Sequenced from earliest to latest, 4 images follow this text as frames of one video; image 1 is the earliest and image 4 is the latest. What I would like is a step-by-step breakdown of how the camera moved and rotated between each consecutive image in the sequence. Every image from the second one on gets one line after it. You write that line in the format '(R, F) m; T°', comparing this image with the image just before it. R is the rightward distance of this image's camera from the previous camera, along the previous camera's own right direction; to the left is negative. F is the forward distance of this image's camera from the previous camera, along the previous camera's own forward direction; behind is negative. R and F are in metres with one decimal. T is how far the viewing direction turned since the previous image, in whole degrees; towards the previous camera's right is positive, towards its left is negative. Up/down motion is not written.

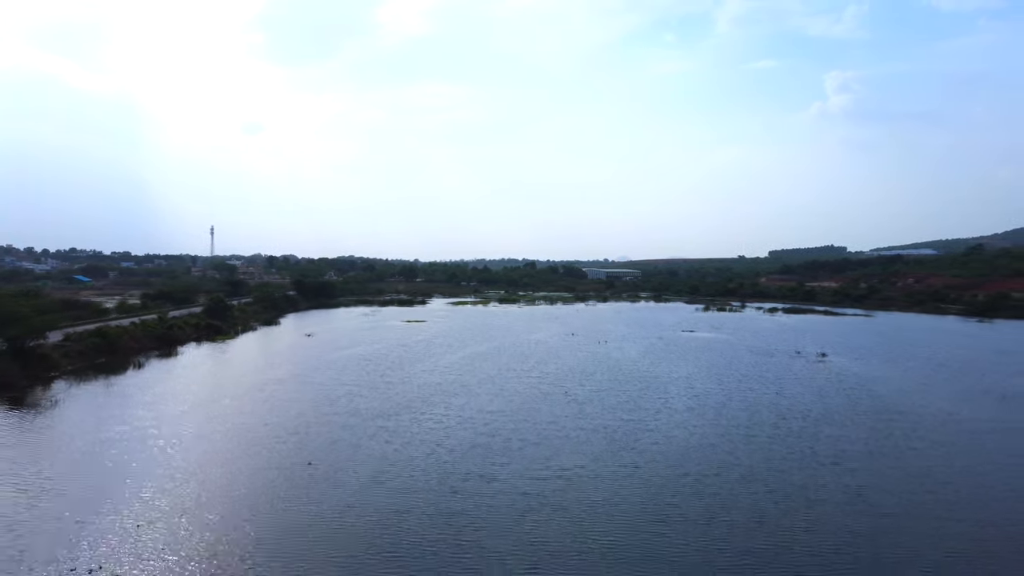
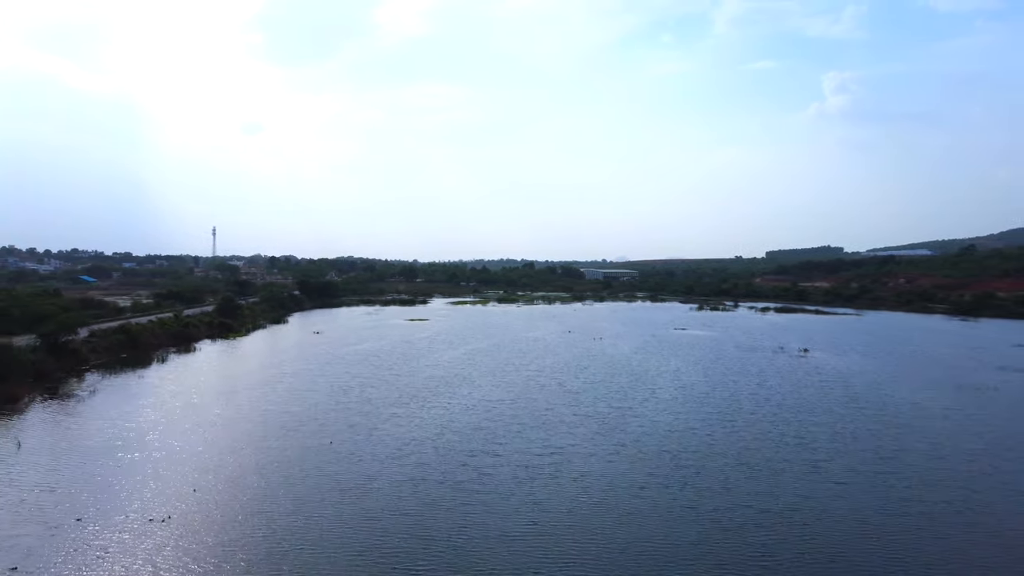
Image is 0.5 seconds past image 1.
(0.0, -1.3) m; 0°
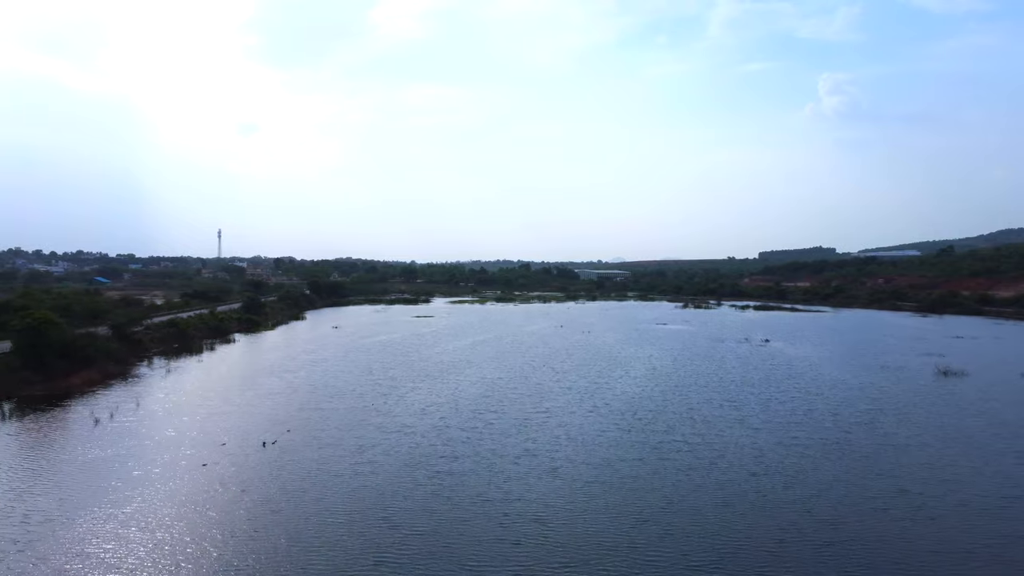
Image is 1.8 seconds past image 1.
(0.0, -3.4) m; 0°
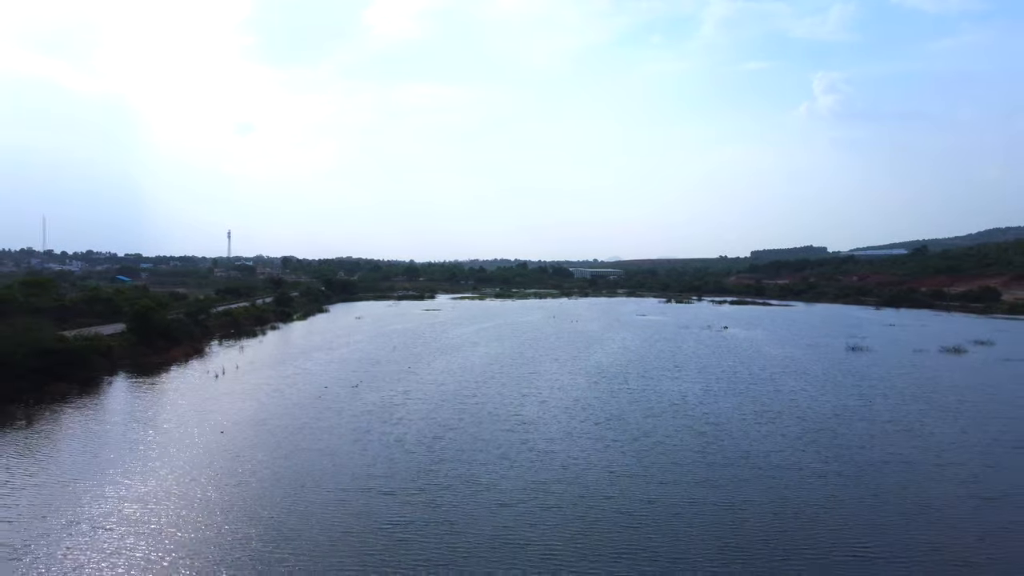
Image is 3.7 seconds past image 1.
(-0.1, -5.0) m; 0°
